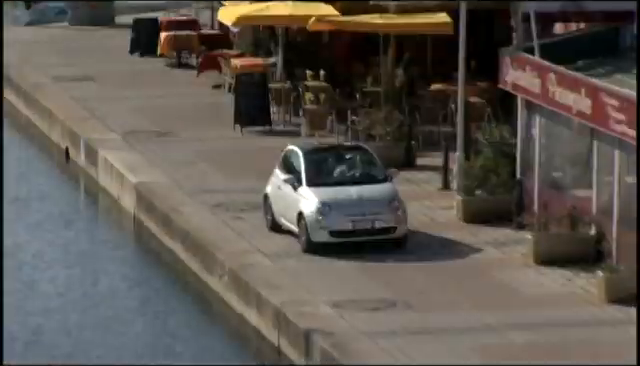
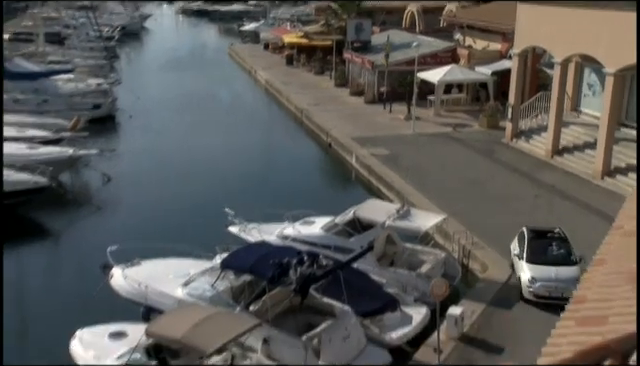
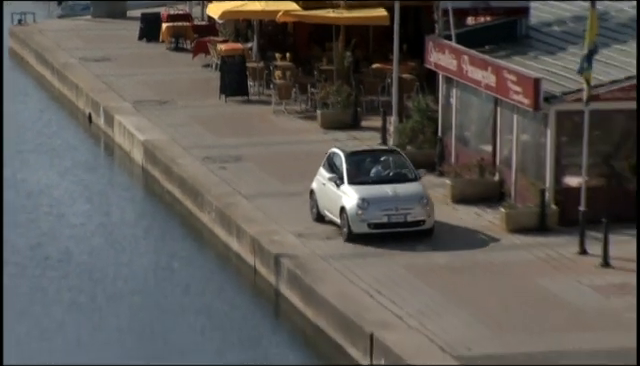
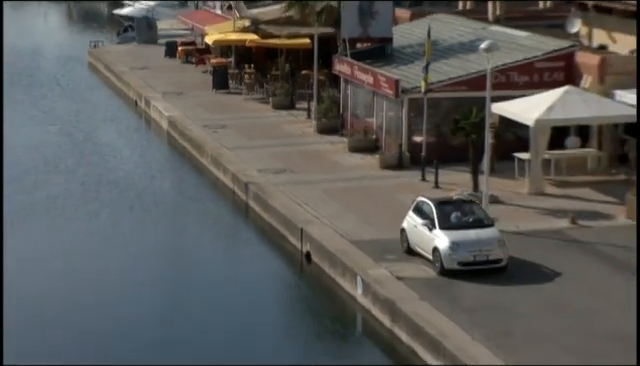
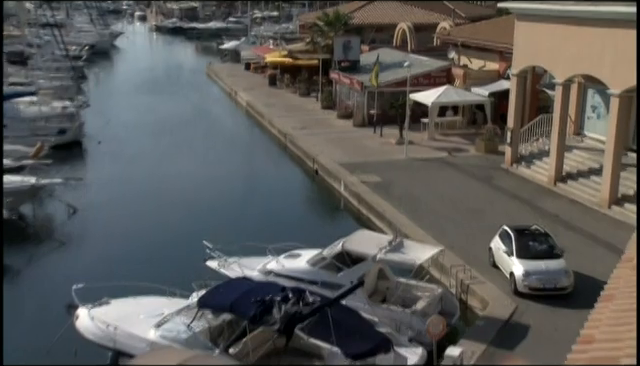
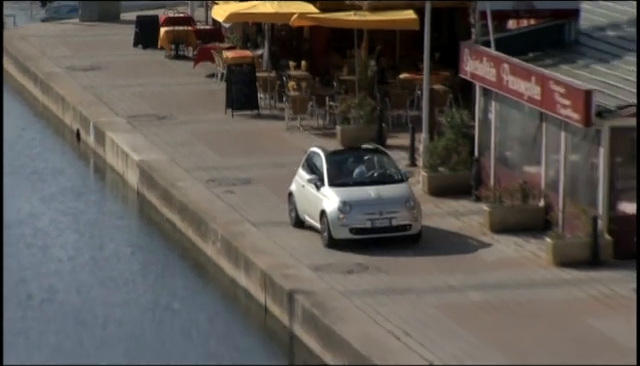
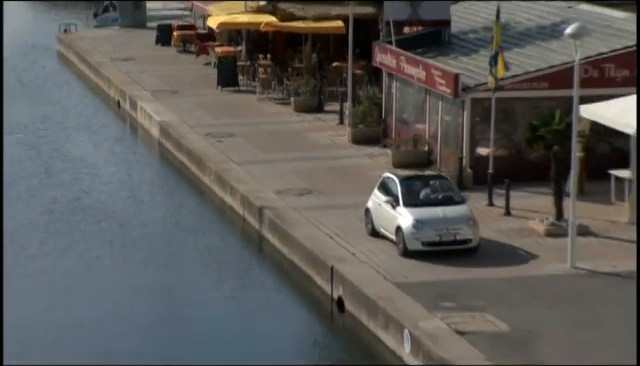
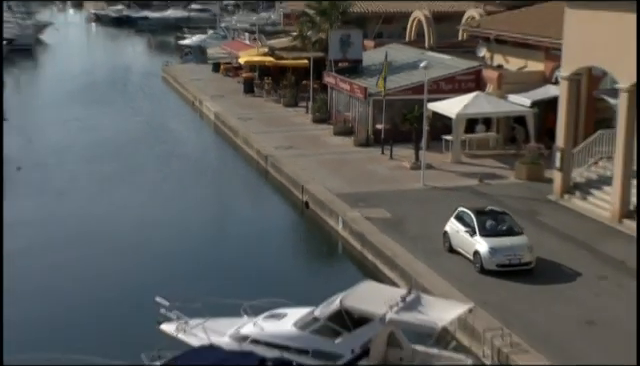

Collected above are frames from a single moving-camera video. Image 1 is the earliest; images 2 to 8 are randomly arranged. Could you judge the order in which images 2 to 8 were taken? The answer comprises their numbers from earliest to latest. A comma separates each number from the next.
6, 3, 7, 4, 8, 5, 2
